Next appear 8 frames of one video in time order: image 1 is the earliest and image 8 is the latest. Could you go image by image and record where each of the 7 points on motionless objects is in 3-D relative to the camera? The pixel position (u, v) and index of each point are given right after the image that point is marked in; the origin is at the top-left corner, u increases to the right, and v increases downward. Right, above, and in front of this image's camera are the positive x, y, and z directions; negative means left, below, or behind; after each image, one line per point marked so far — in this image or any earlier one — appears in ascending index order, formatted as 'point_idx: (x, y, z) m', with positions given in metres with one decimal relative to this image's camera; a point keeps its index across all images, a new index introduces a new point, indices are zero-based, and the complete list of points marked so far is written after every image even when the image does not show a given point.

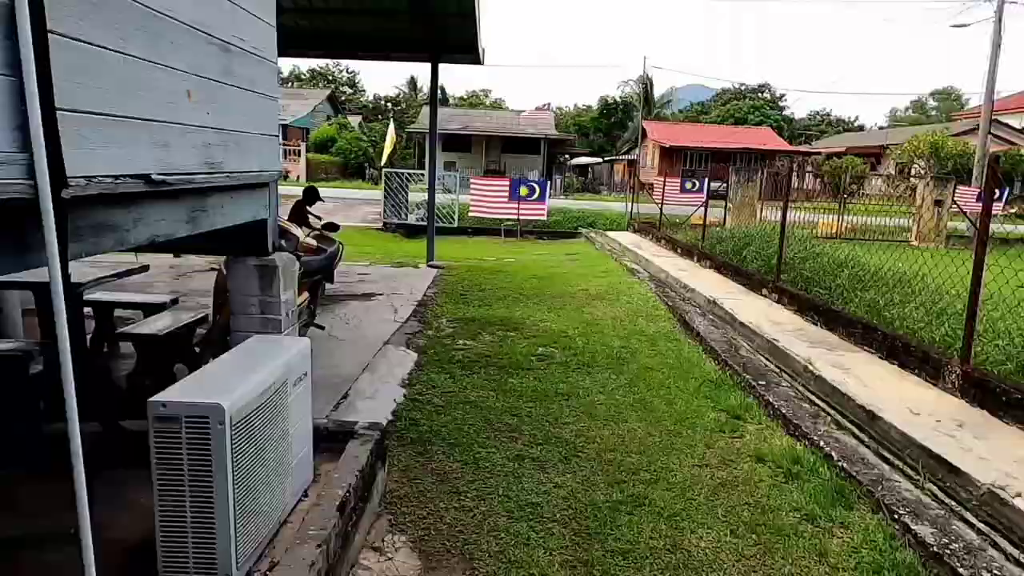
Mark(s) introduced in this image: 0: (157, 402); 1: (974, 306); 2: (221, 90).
0: (-1.0, -0.3, +1.8) m
1: (+2.9, -0.1, +4.1) m
2: (-1.0, +0.7, +2.3) m
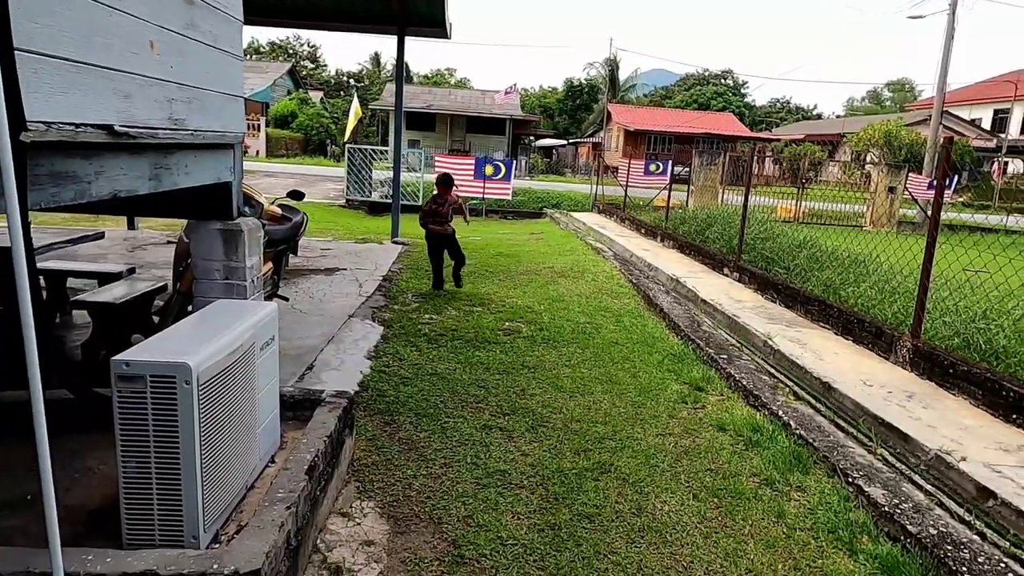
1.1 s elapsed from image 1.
0: (-1.1, -0.2, +1.8) m
1: (+2.7, 0.0, +4.2) m
2: (-1.1, +0.8, +2.2) m
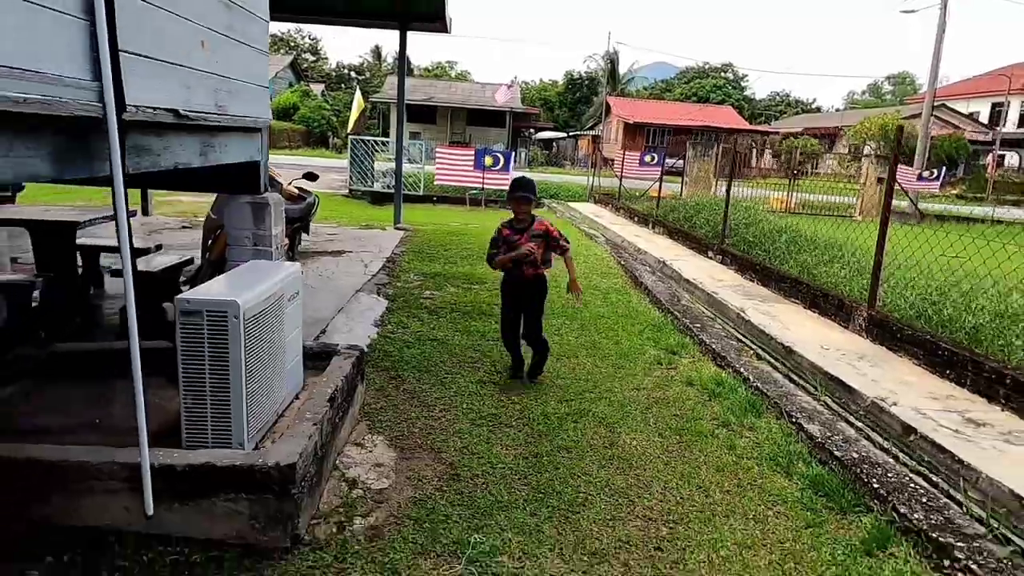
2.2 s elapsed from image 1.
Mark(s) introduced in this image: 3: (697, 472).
0: (-1.1, 0.0, +2.2) m
1: (+2.6, +0.2, +4.7) m
2: (-1.1, +1.0, +2.7) m
3: (+0.8, -0.8, +2.9) m
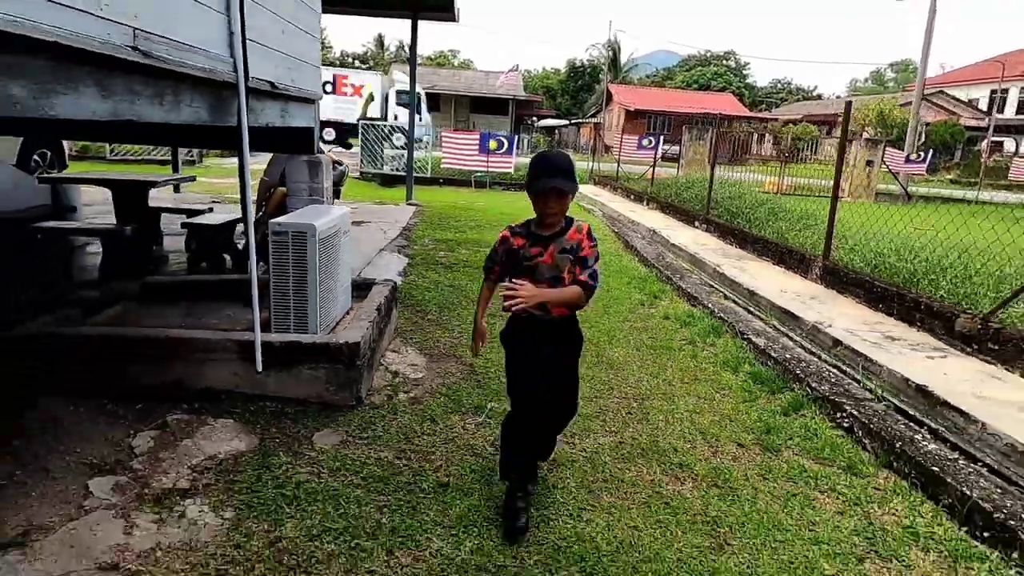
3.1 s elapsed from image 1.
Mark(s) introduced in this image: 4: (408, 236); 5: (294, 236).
0: (-1.1, +0.3, +3.0) m
1: (+2.6, +0.6, +5.4) m
2: (-1.1, +1.3, +3.4) m
3: (+0.8, -0.5, +3.7) m
4: (-1.2, +0.6, +7.5) m
5: (-1.0, +0.2, +3.0) m
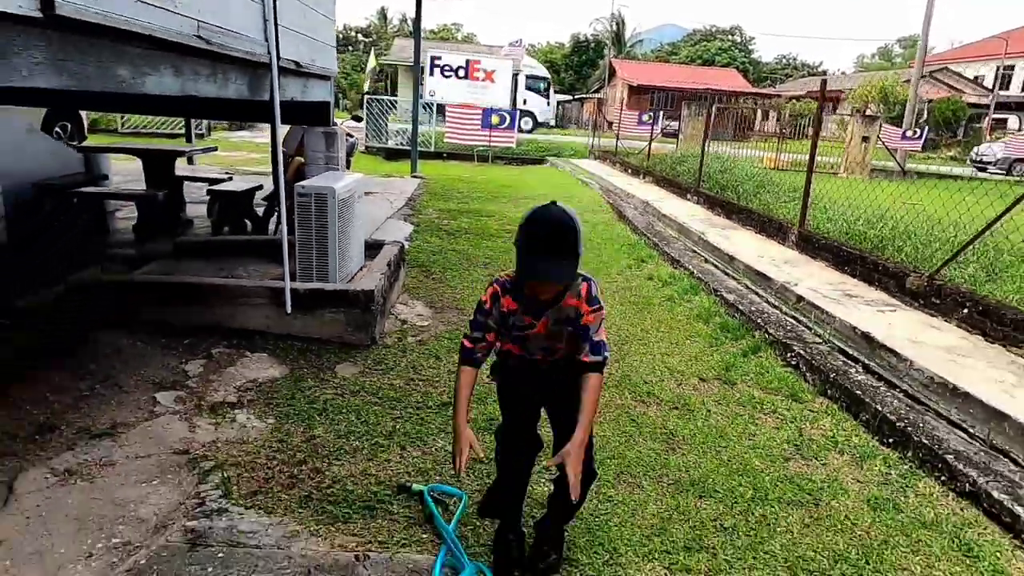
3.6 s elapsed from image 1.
0: (-1.1, +0.5, +3.4) m
1: (+2.6, +0.9, +5.8) m
2: (-1.1, +1.6, +3.8) m
3: (+0.8, -0.2, +4.1) m
4: (-1.2, +1.0, +7.9) m
5: (-1.0, +0.5, +3.5) m
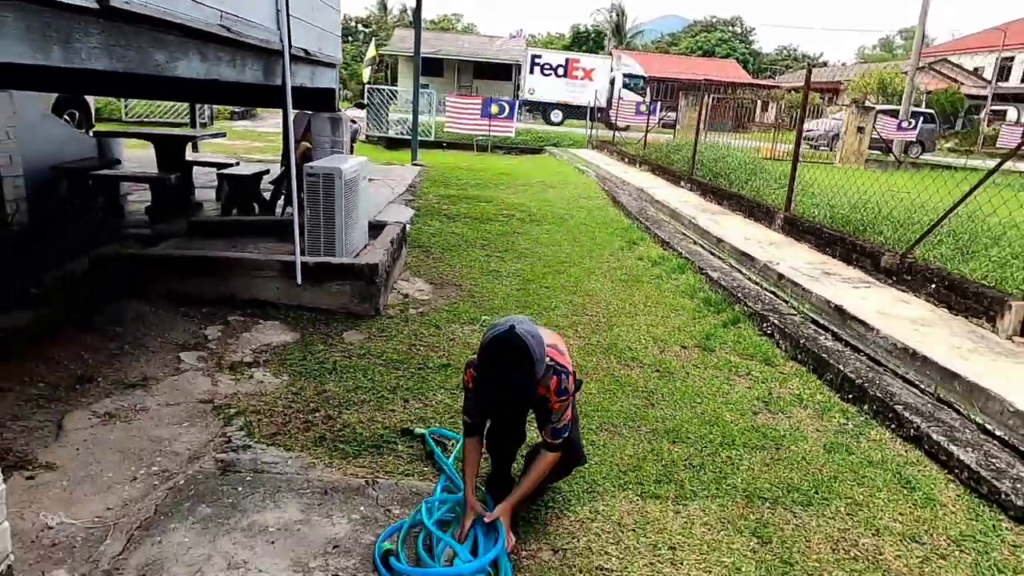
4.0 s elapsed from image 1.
0: (-1.1, +0.7, +3.7) m
1: (+2.6, +1.0, +6.1) m
2: (-1.1, +1.7, +4.1) m
3: (+0.8, -0.1, +4.4) m
4: (-1.2, +1.2, +8.1) m
5: (-1.0, +0.6, +3.7) m
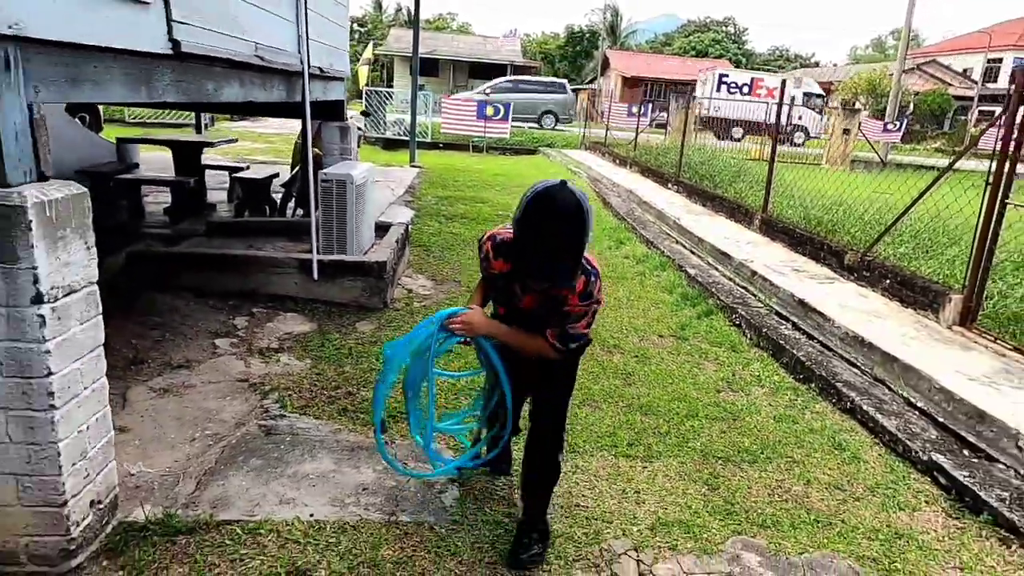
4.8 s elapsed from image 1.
0: (-1.2, +0.7, +4.1) m
1: (+2.6, +1.1, +6.5) m
2: (-1.2, +1.8, +4.4) m
3: (+0.8, 0.0, +4.8) m
4: (-1.3, +1.2, +8.5) m
5: (-1.1, +0.6, +4.1) m
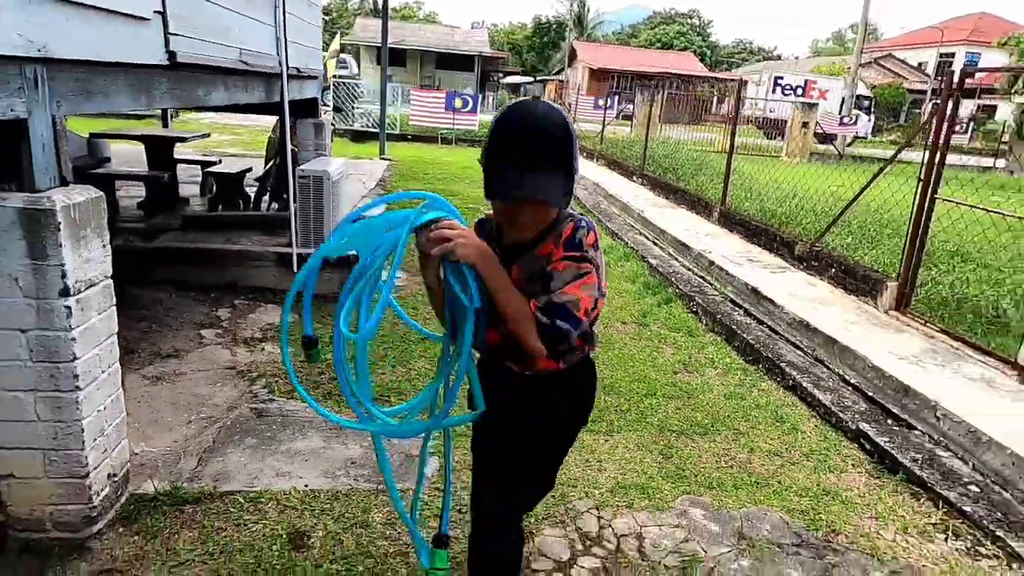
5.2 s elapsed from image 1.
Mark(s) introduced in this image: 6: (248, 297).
0: (-1.4, +0.8, +4.2) m
1: (+2.2, +1.2, +6.8) m
2: (-1.4, +1.8, +4.6) m
3: (+0.5, 0.0, +5.0) m
4: (-1.7, +1.3, +8.7) m
5: (-1.3, +0.7, +4.2) m
6: (-1.6, -0.1, +4.1) m
